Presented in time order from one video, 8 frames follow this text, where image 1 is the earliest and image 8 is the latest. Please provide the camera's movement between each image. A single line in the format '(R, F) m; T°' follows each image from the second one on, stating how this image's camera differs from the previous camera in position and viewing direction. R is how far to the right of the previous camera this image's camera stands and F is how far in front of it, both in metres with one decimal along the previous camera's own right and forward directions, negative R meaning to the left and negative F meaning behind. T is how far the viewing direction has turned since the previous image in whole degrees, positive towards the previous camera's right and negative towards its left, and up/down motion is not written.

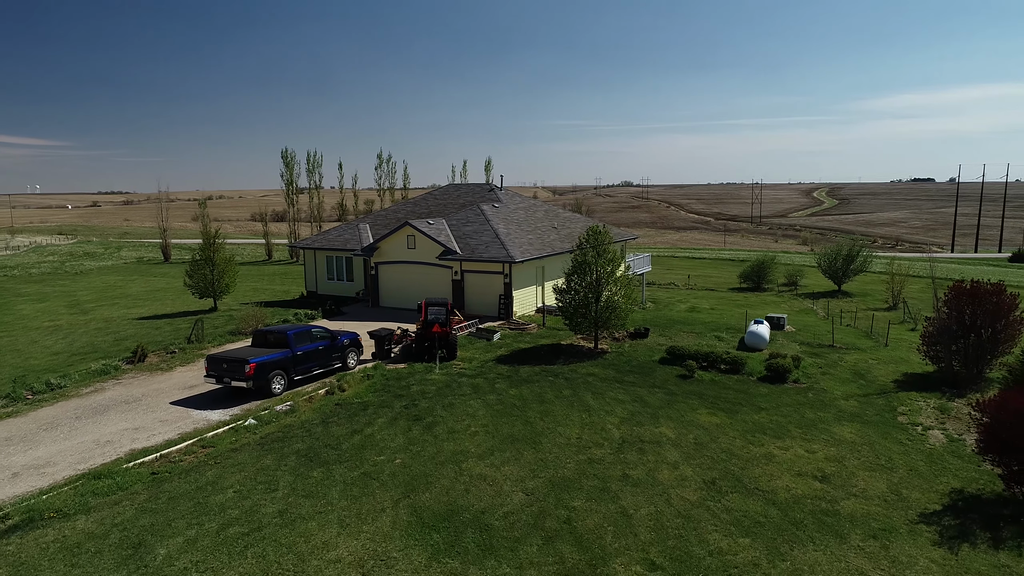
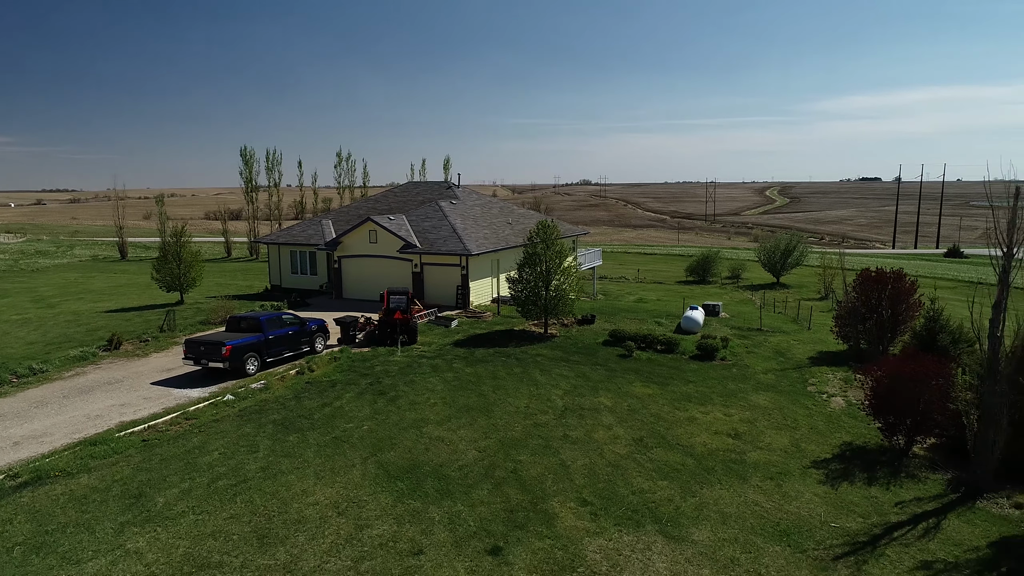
(+0.1, -1.7) m; +3°
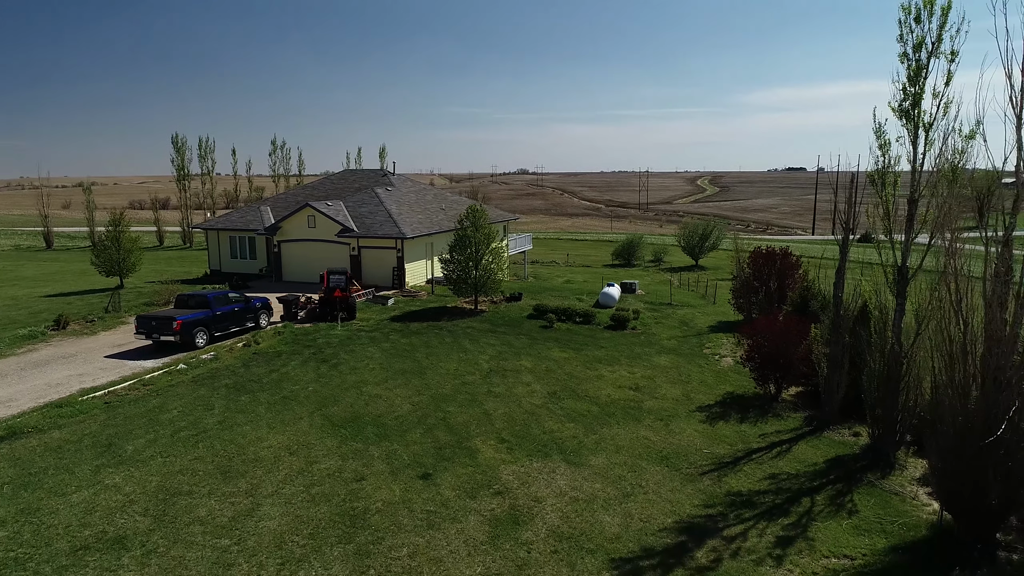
(+0.2, -2.0) m; +5°
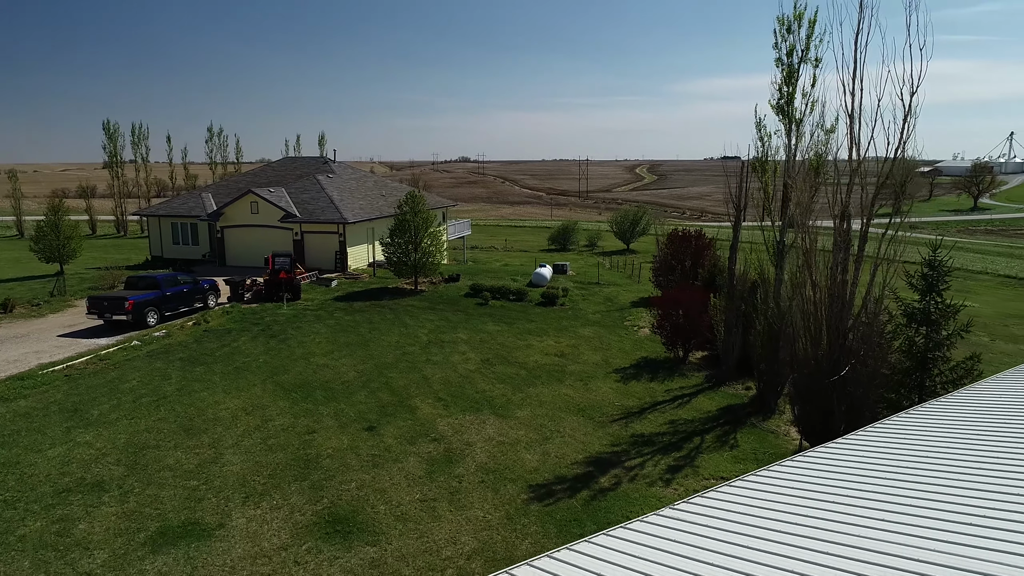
(+0.2, -1.7) m; +5°
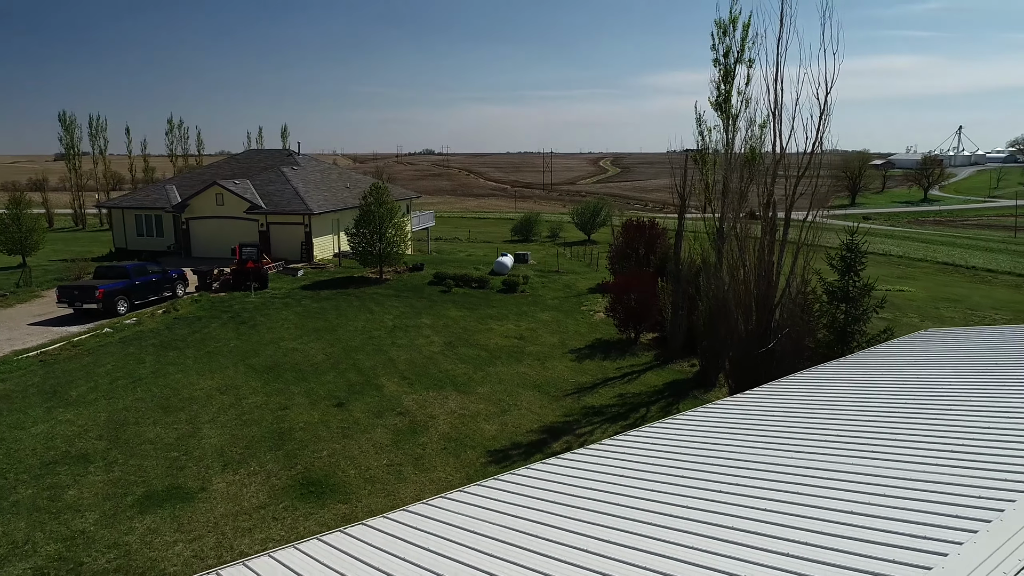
(+0.1, -1.0) m; +3°
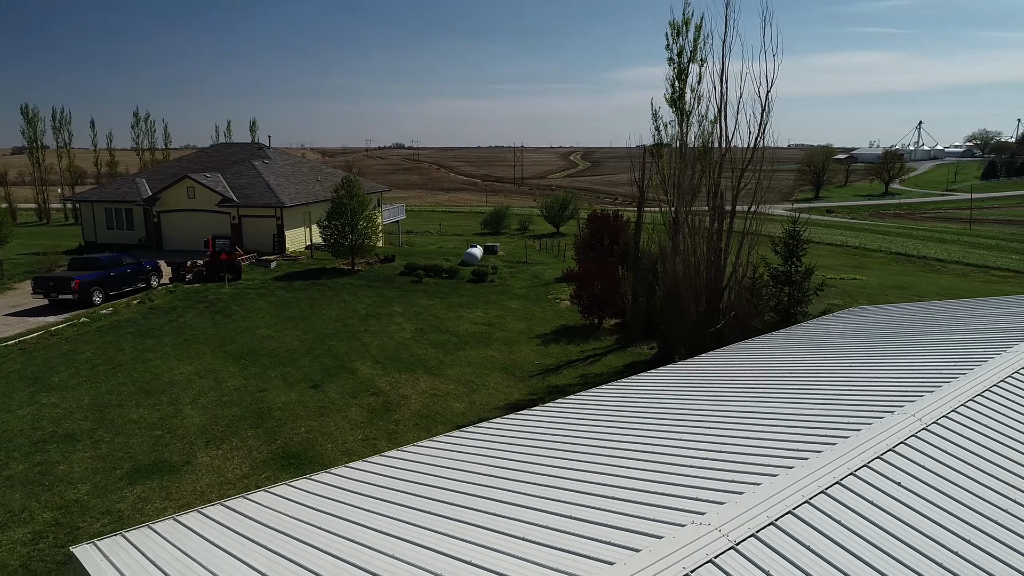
(+0.1, -0.8) m; +2°
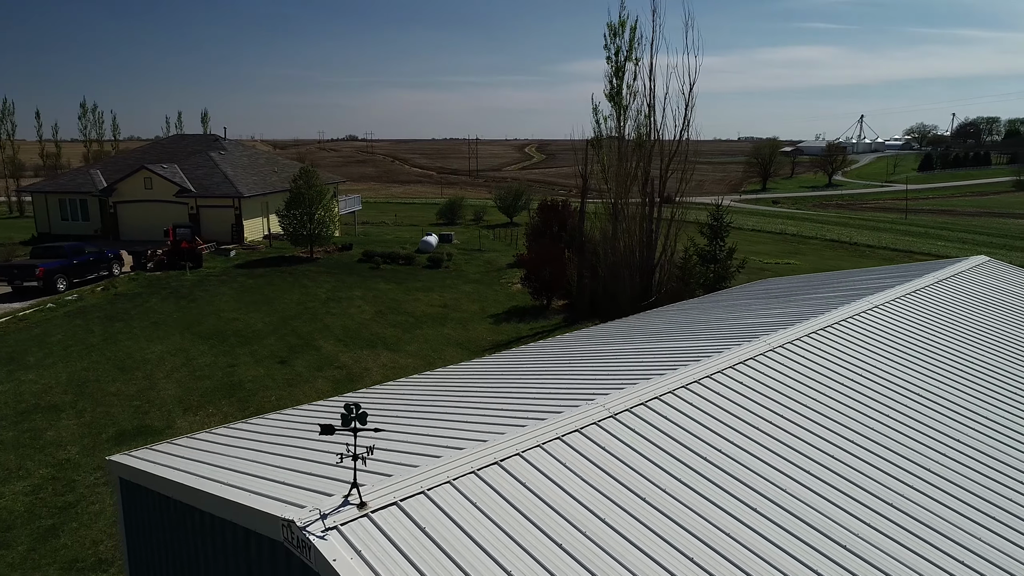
(+0.1, -1.3) m; +4°
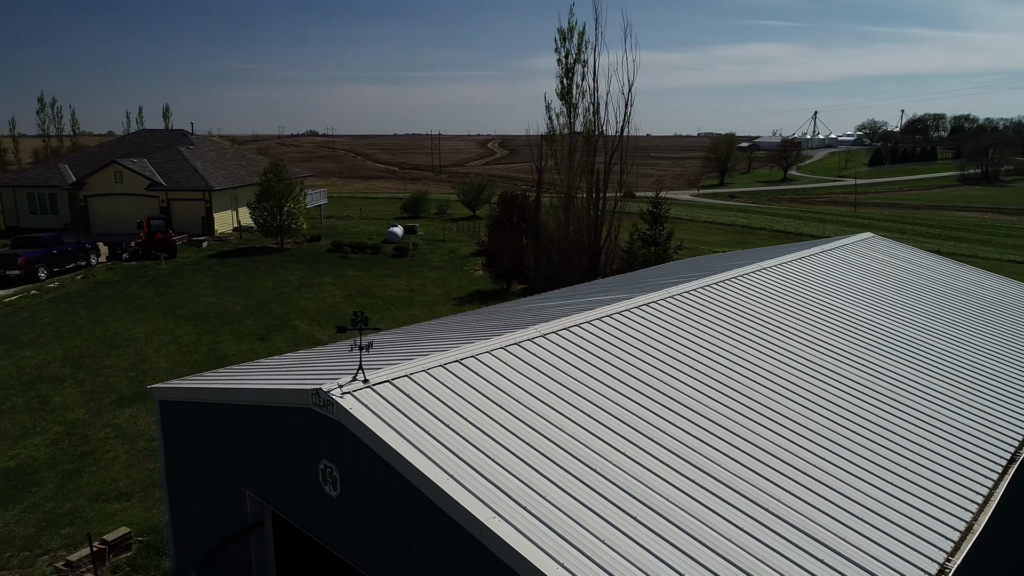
(+0.1, -1.7) m; +3°
